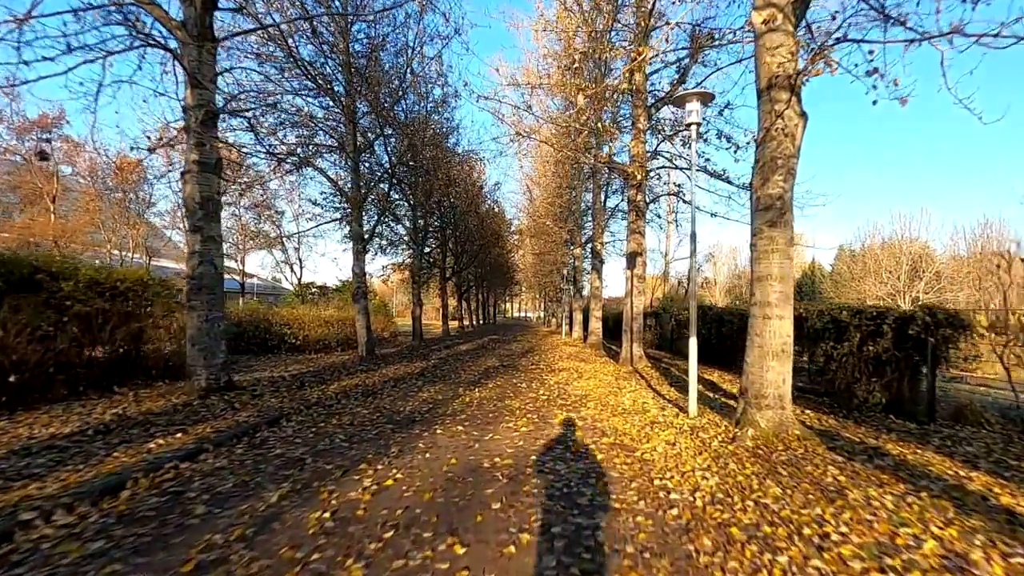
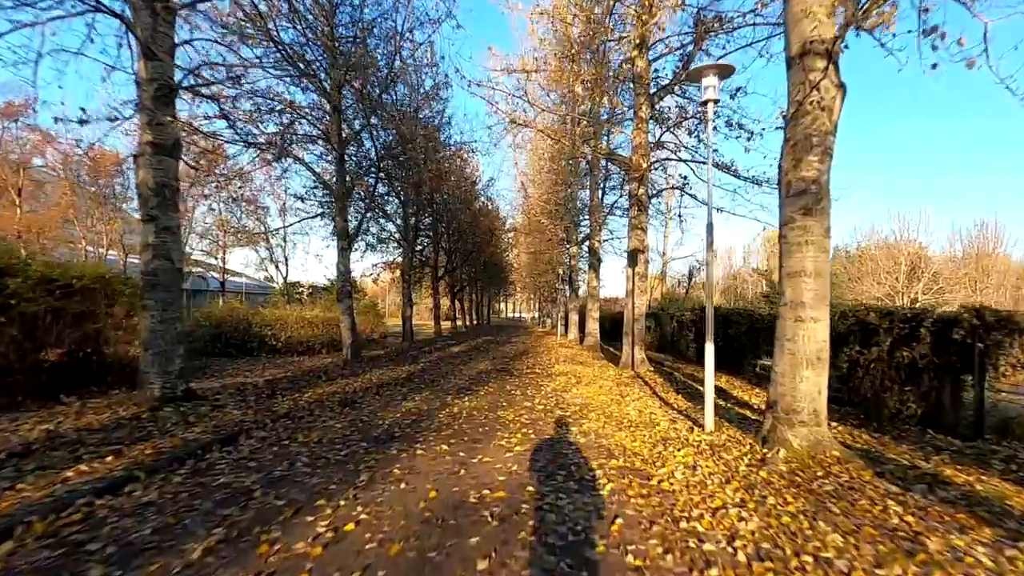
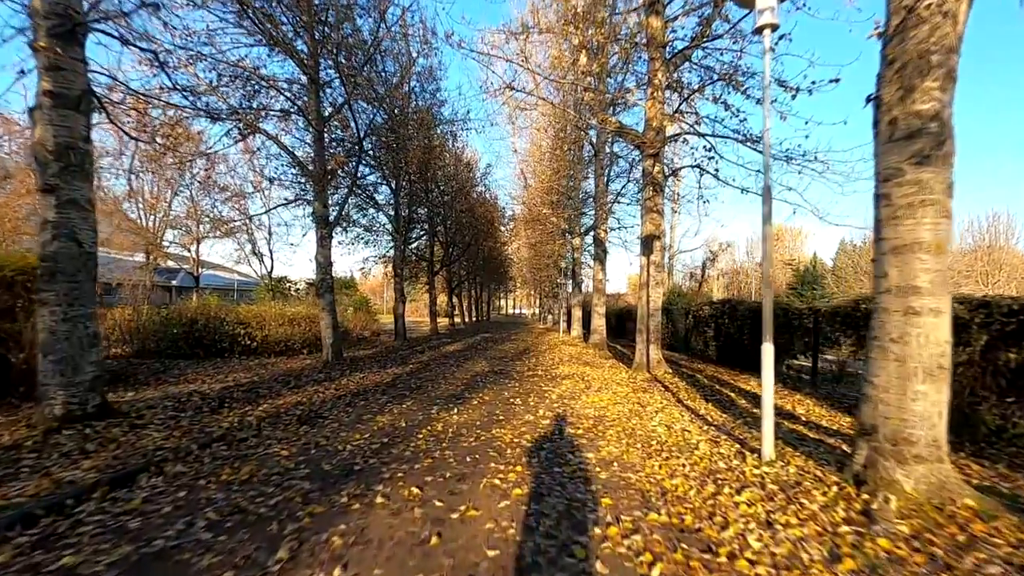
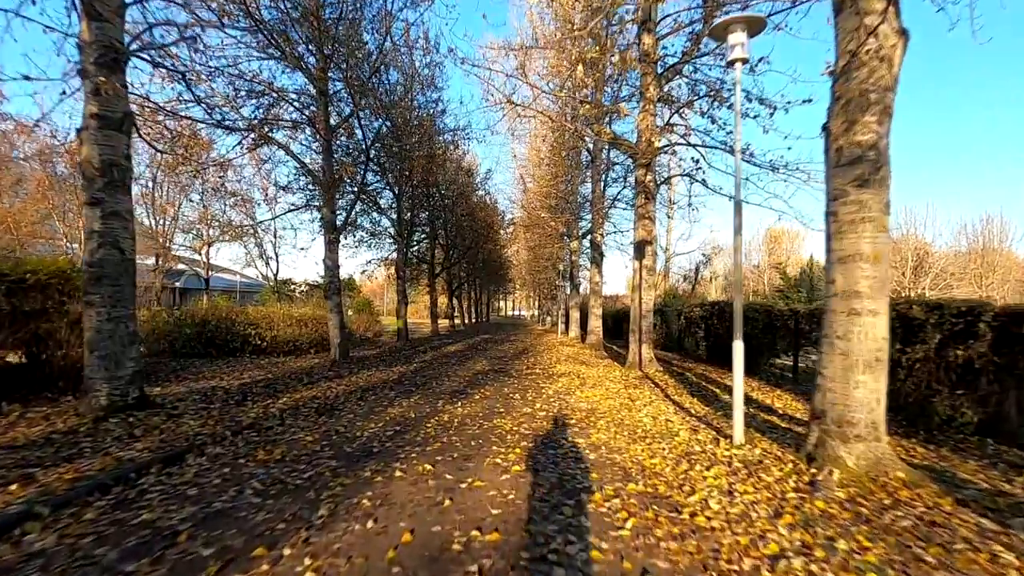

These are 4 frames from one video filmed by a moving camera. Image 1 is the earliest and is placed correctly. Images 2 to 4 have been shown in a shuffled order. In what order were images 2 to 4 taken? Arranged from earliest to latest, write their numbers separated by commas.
2, 4, 3
